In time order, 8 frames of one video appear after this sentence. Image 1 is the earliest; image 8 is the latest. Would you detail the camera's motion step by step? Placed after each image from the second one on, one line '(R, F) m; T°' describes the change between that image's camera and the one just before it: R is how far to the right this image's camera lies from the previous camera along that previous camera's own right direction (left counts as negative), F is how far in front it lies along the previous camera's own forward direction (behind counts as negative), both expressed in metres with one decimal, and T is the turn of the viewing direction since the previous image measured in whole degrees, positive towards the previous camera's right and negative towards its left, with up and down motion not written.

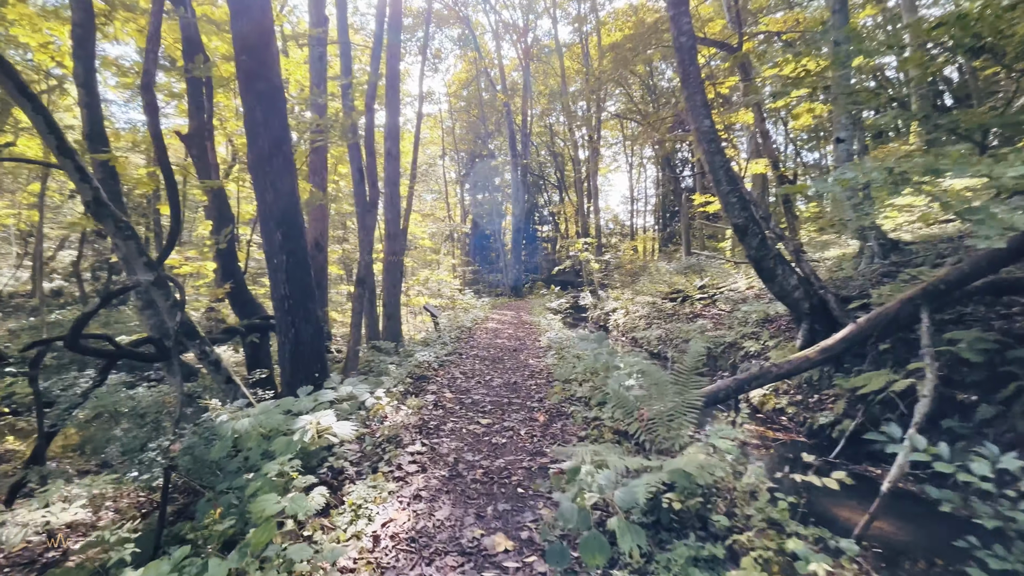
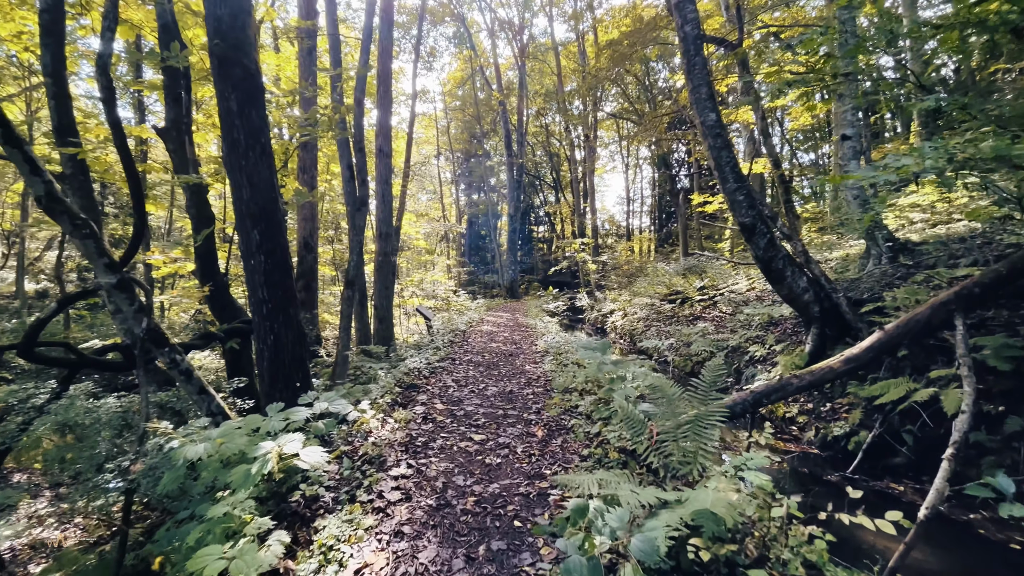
(0.0, +0.3) m; +1°
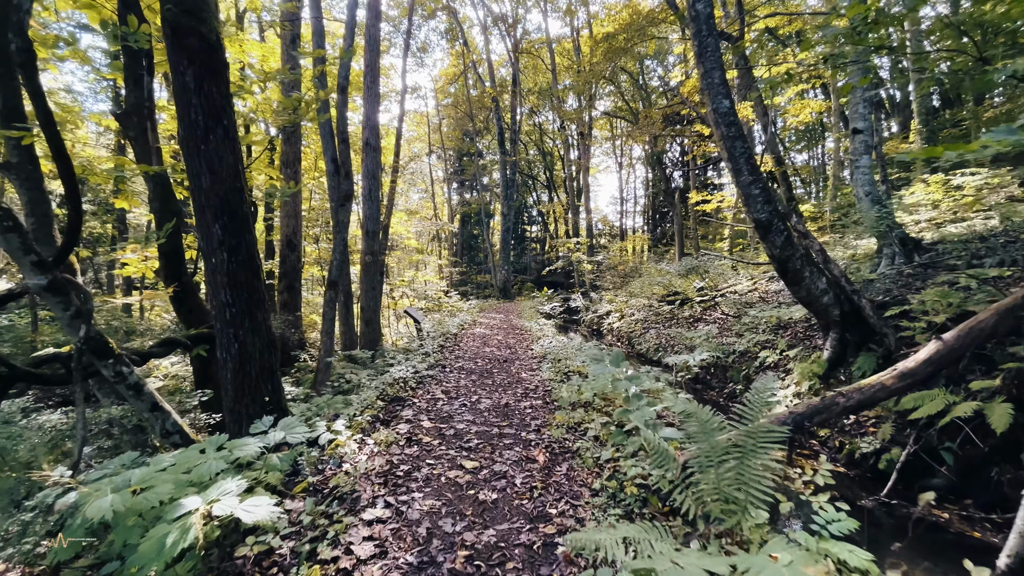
(0.0, +0.5) m; +1°
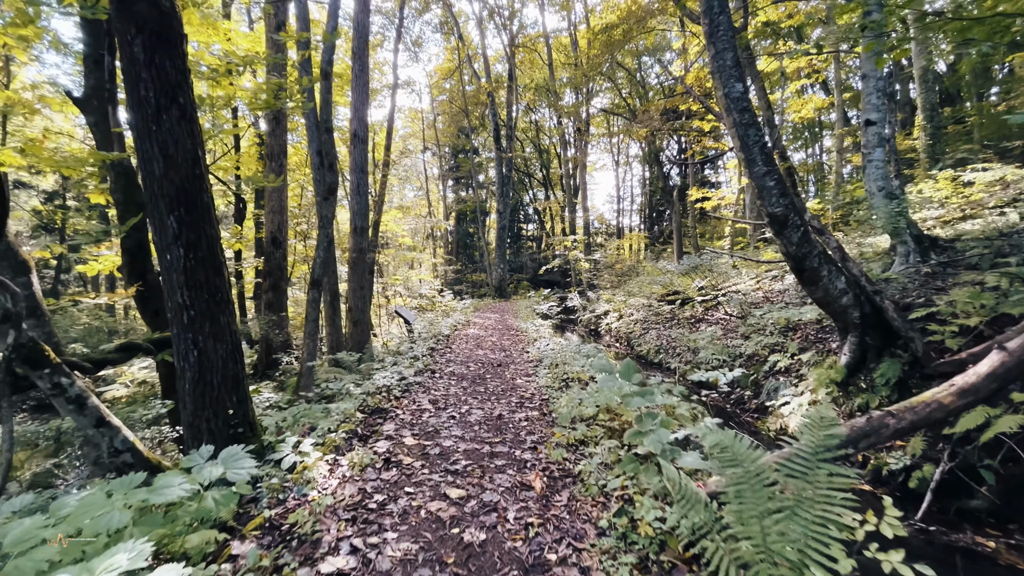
(0.0, +0.4) m; 0°
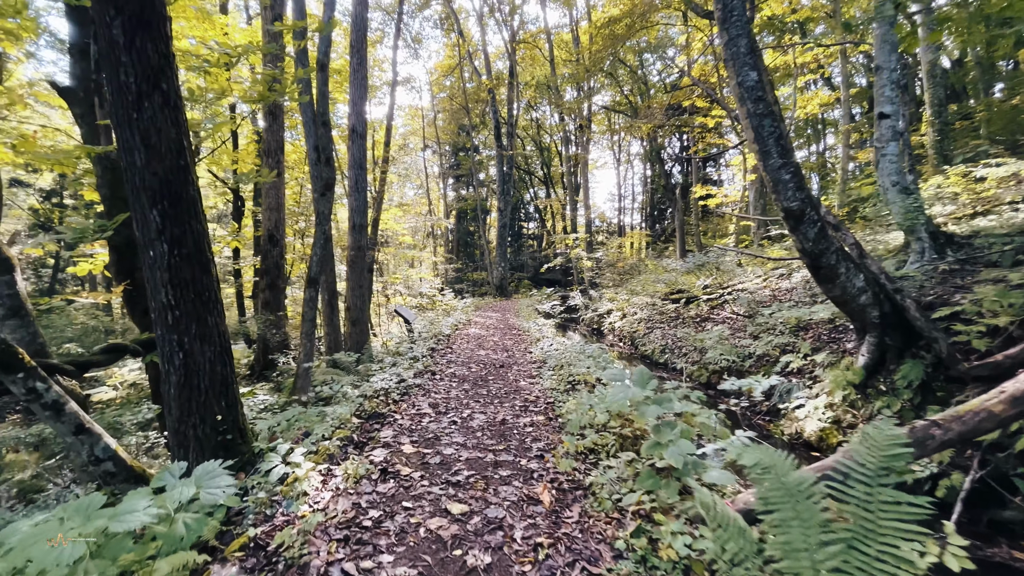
(0.0, +0.2) m; 0°
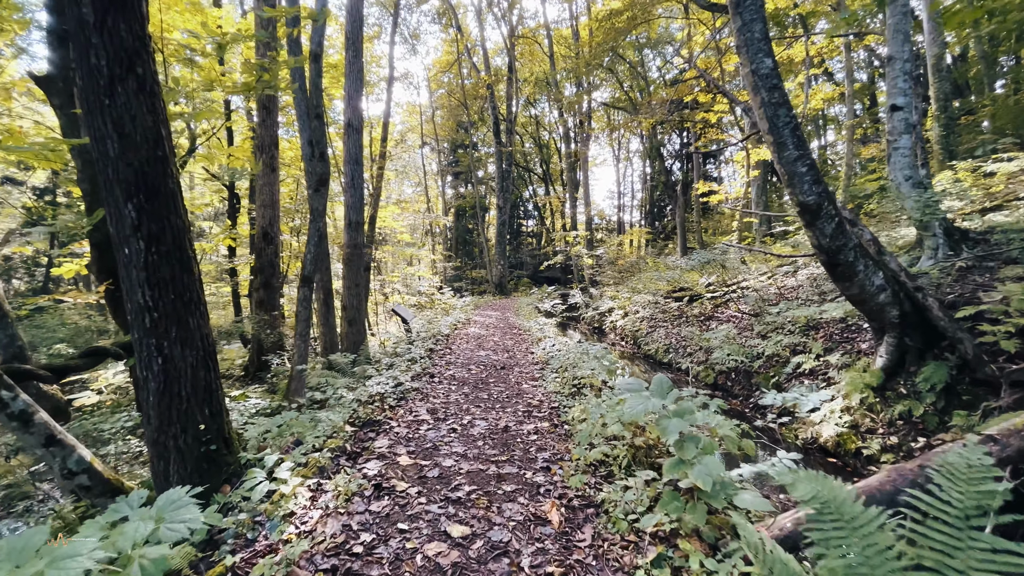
(0.0, +0.2) m; 0°
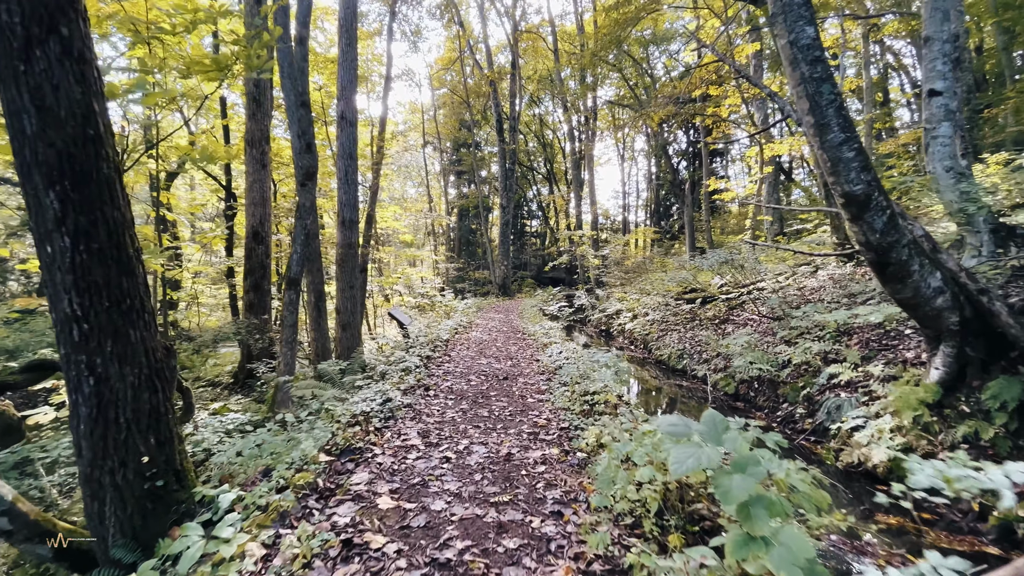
(0.0, +0.5) m; 0°
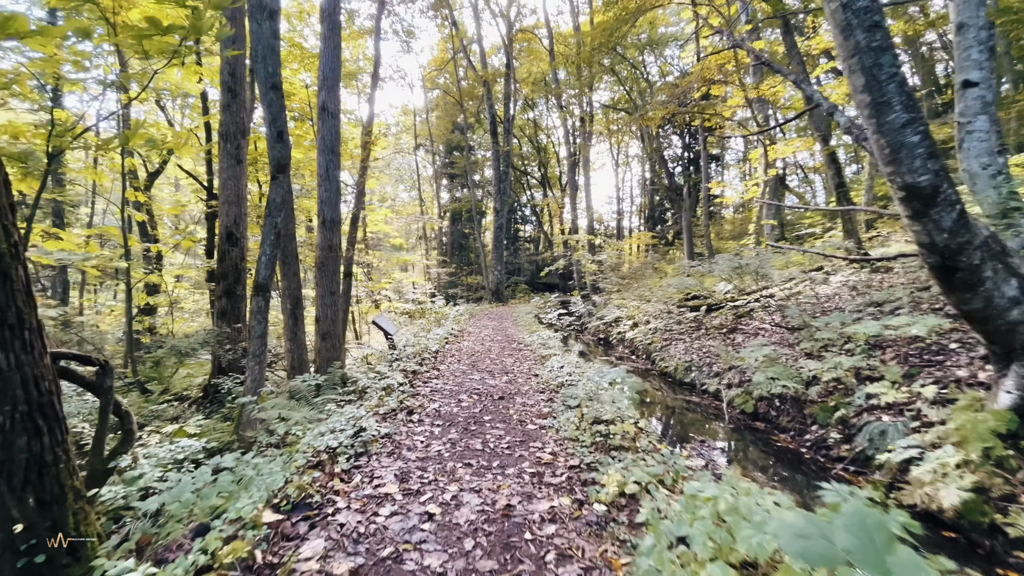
(0.0, +0.6) m; +1°
